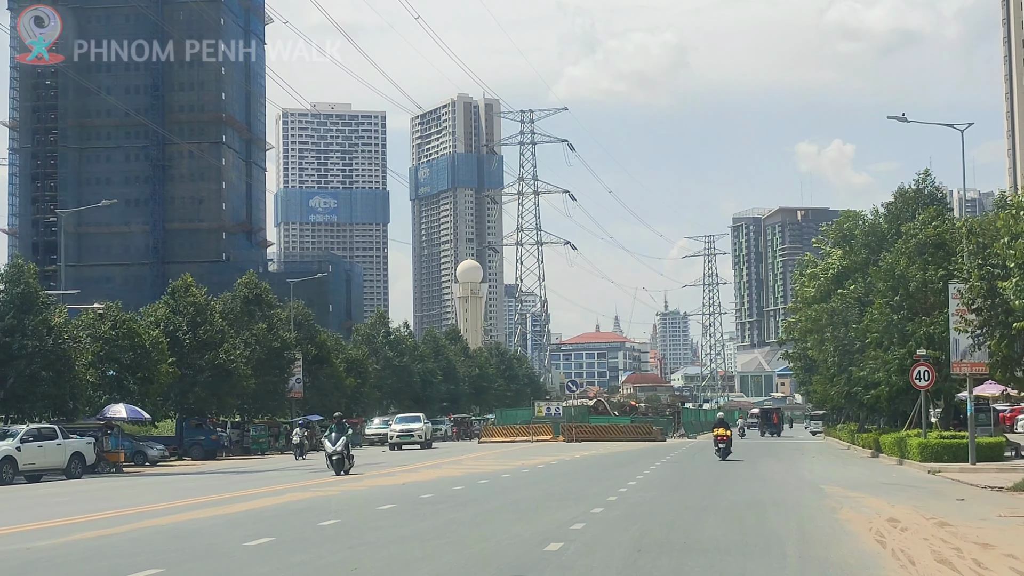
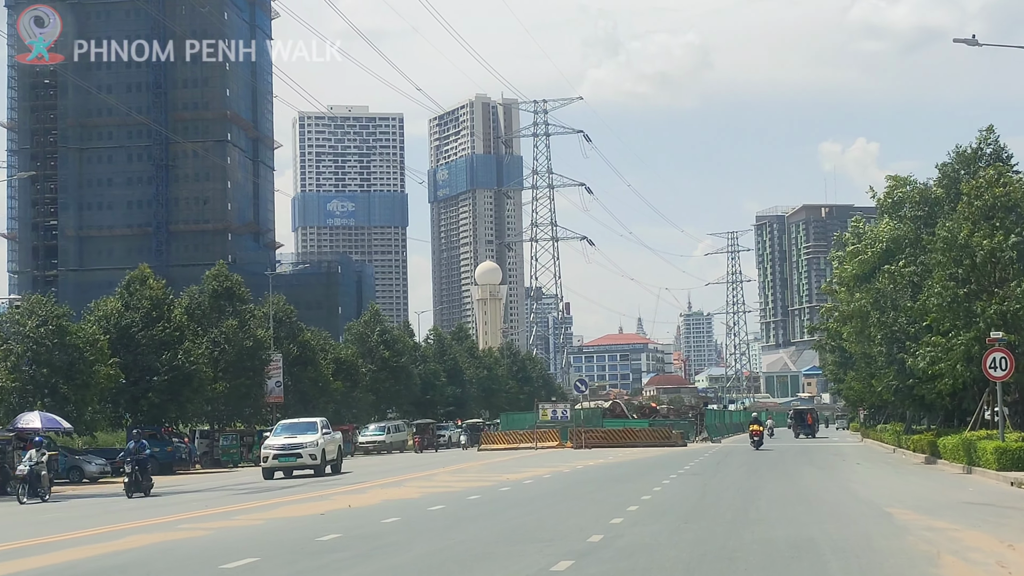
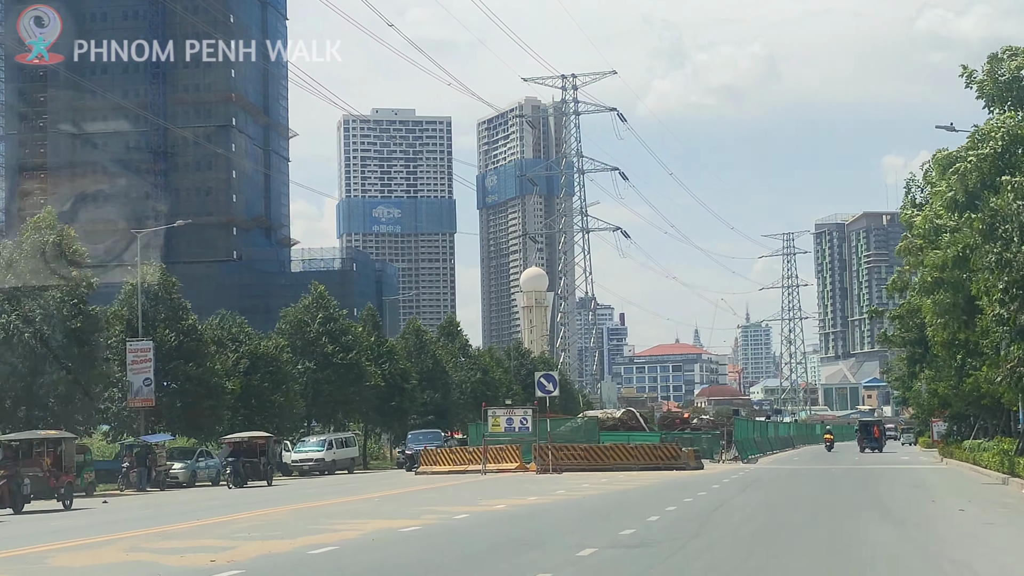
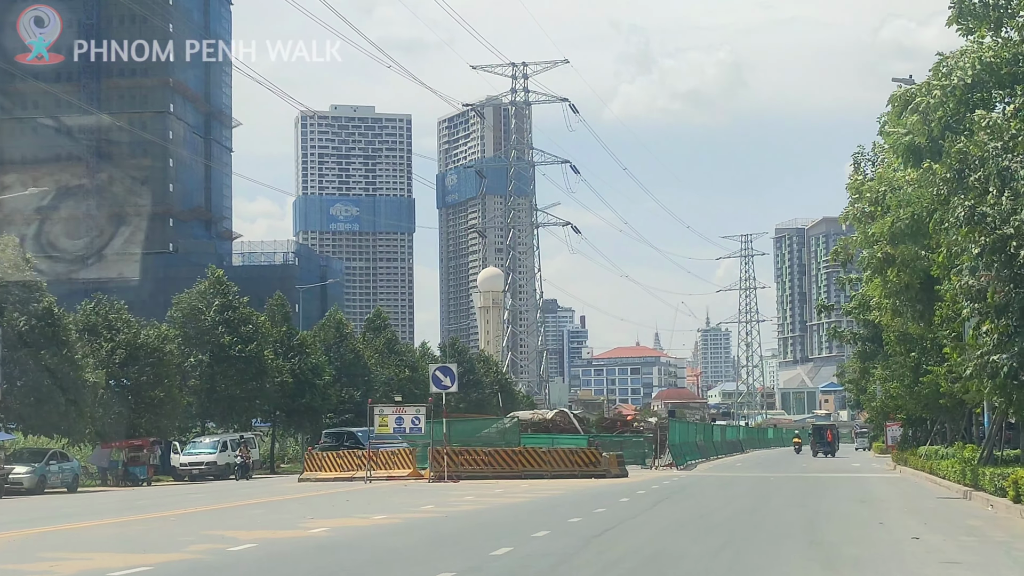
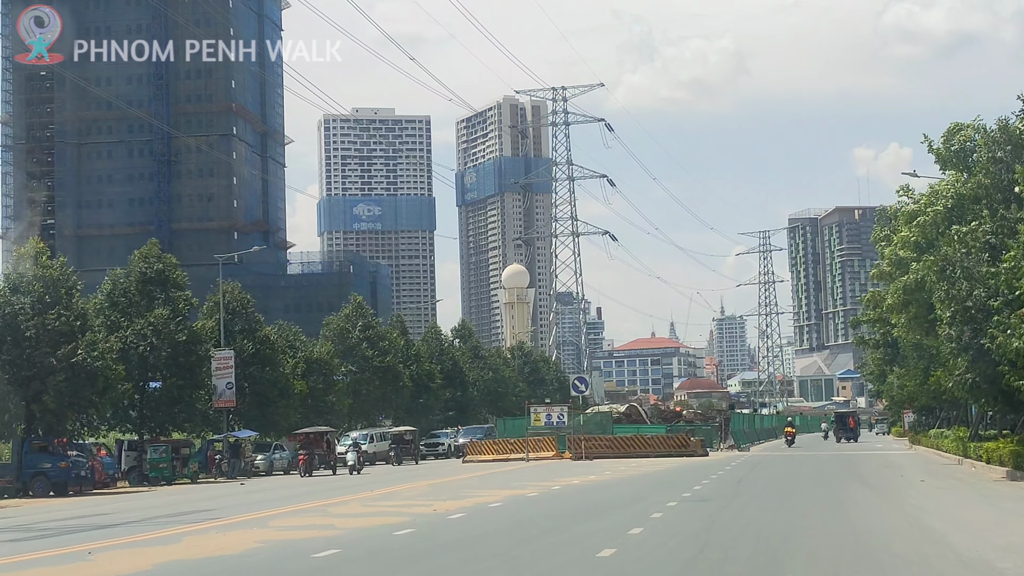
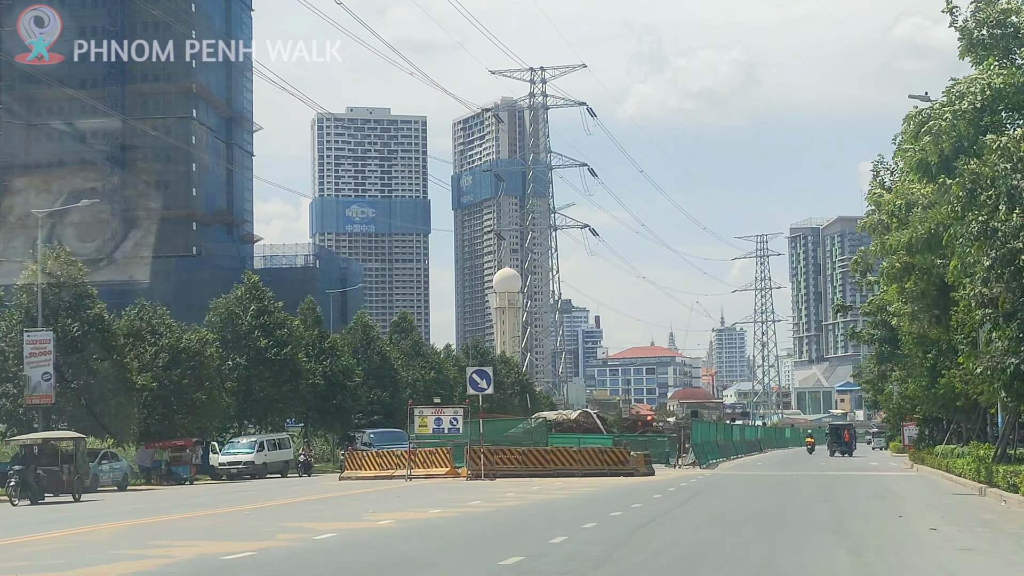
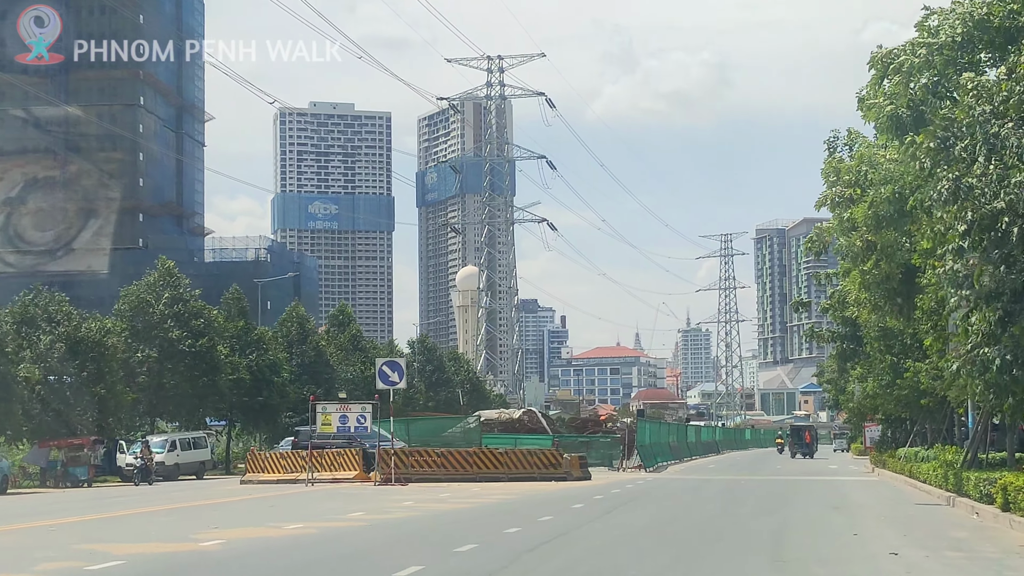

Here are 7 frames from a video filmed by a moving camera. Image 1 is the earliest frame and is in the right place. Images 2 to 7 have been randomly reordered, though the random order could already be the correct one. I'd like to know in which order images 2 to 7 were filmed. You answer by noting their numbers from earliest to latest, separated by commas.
2, 5, 3, 6, 4, 7
